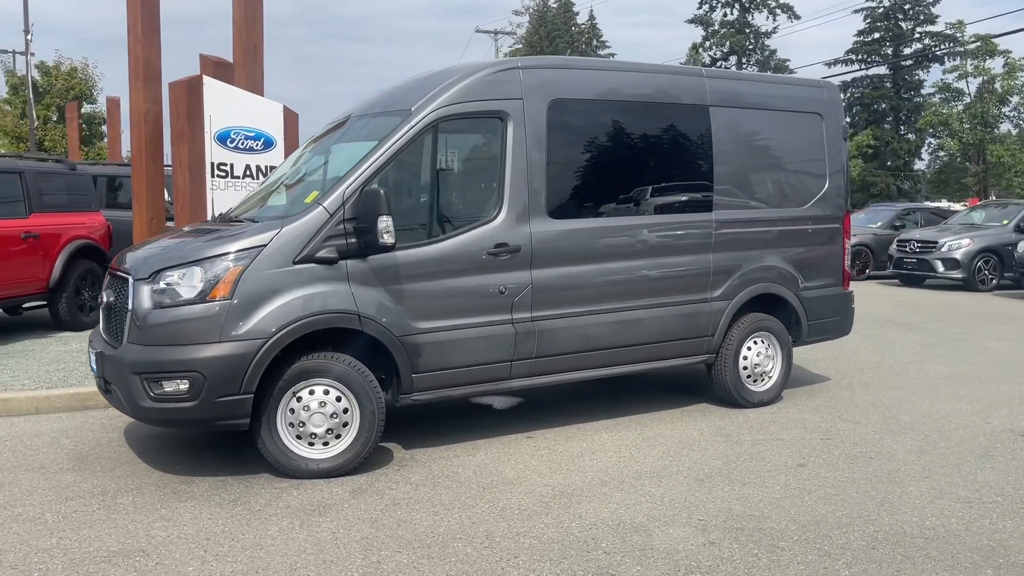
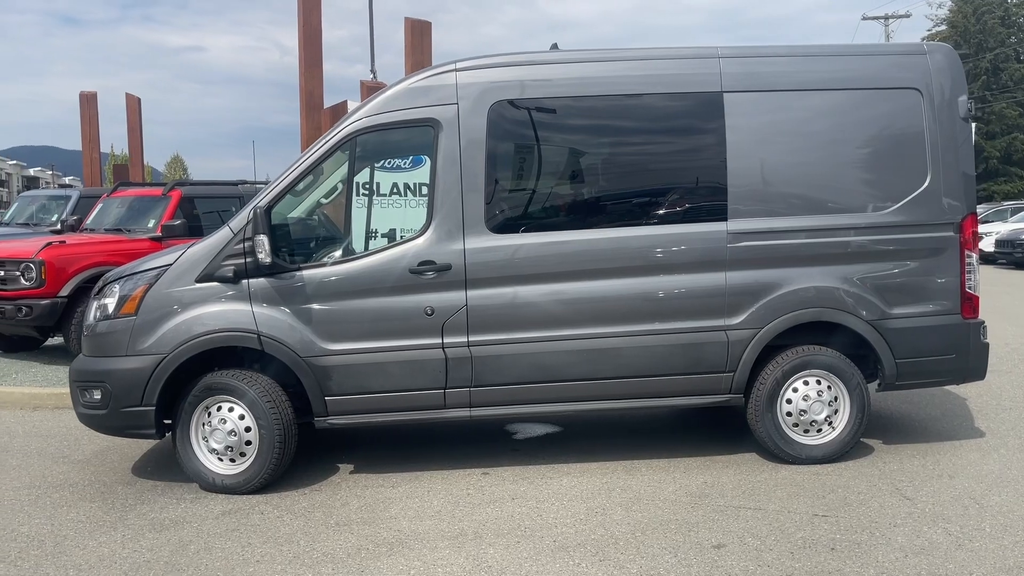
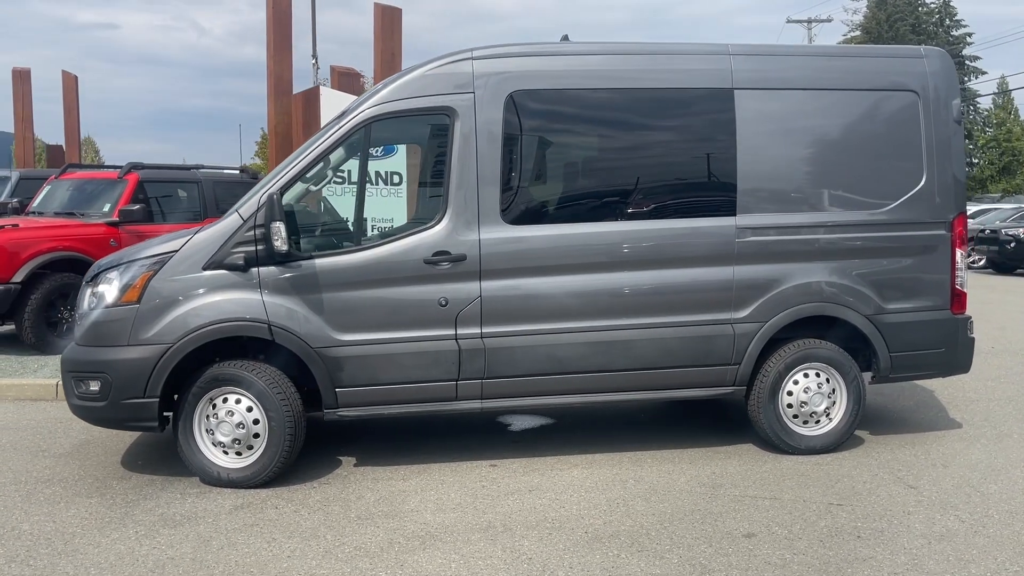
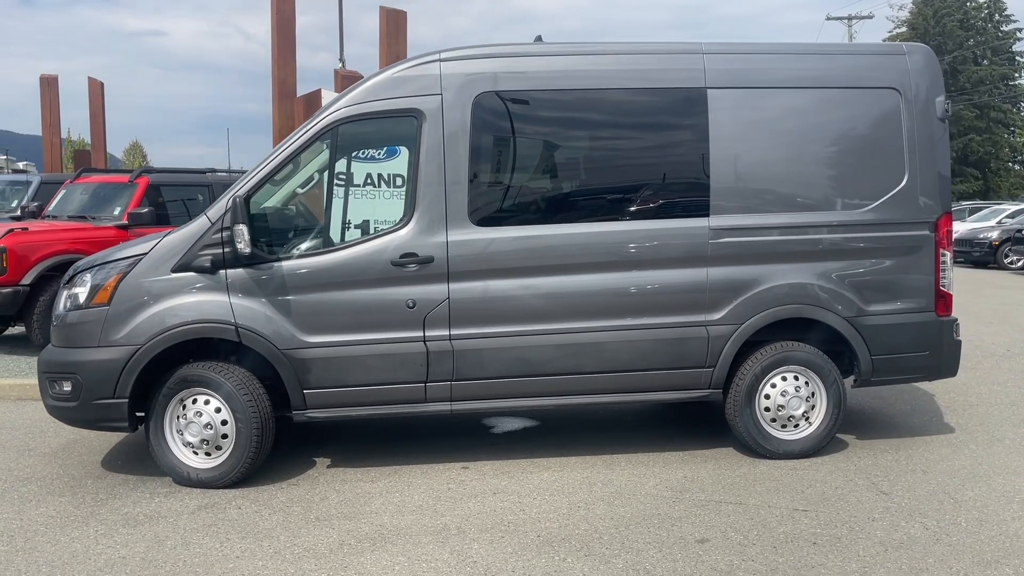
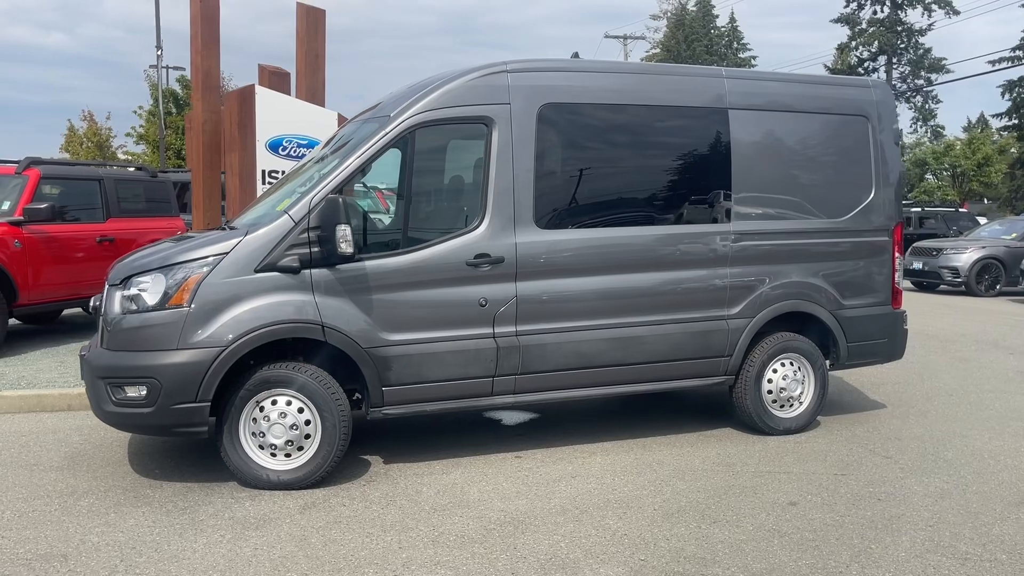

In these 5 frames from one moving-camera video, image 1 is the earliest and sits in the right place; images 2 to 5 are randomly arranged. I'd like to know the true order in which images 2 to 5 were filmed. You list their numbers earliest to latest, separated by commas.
5, 3, 4, 2
